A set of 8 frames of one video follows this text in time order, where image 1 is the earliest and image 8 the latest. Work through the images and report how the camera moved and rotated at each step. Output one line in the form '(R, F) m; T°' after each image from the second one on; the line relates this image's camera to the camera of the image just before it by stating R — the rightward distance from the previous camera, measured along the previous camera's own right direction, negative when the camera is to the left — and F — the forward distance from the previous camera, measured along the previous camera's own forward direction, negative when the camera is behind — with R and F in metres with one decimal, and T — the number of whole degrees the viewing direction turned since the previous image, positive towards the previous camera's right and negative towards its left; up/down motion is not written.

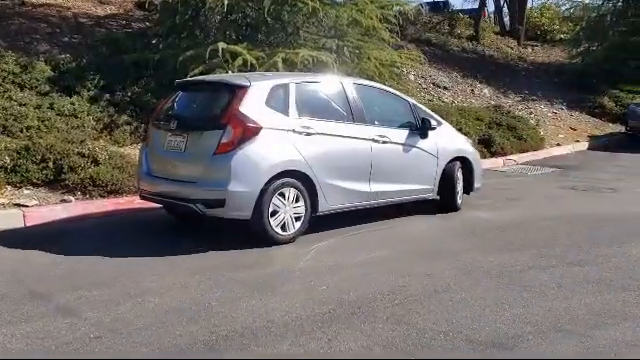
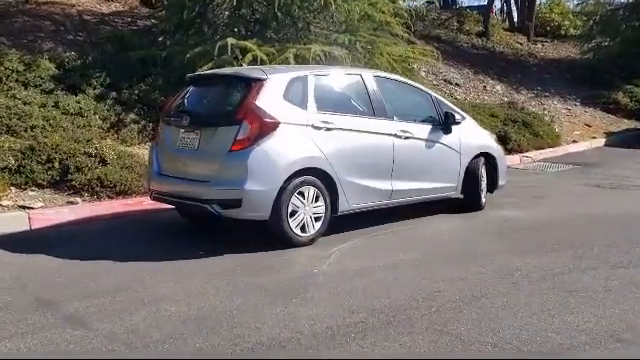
(-0.2, +0.4) m; 0°
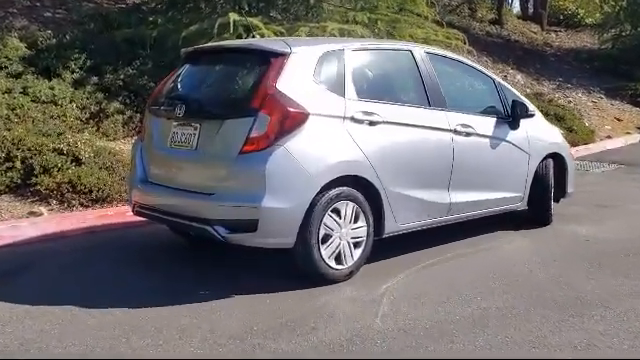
(-0.4, +2.0) m; +1°
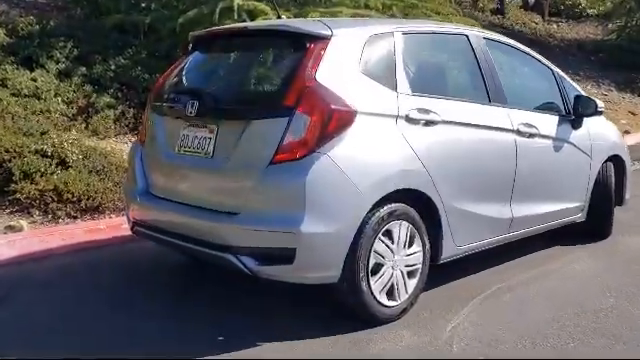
(-0.4, +1.1) m; +1°
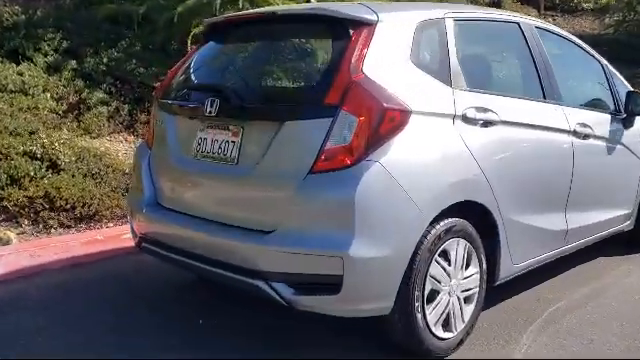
(-0.3, +0.7) m; +1°
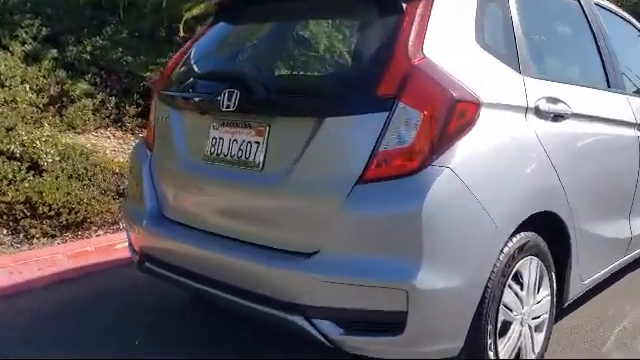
(-0.3, +0.7) m; +2°
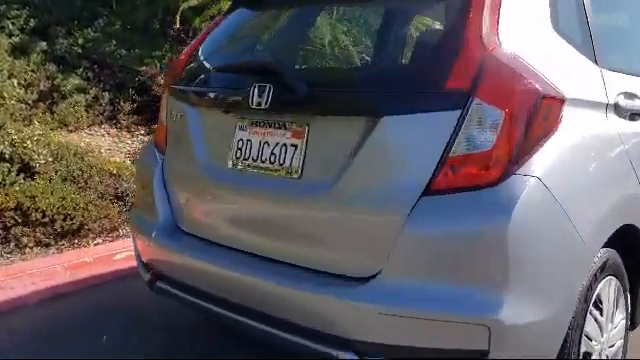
(-0.3, +0.4) m; +1°
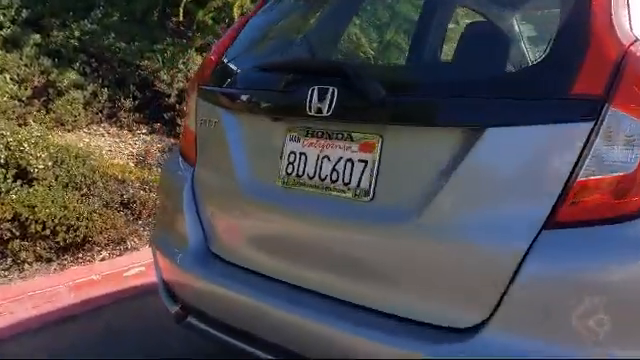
(-0.3, +0.5) m; +1°
